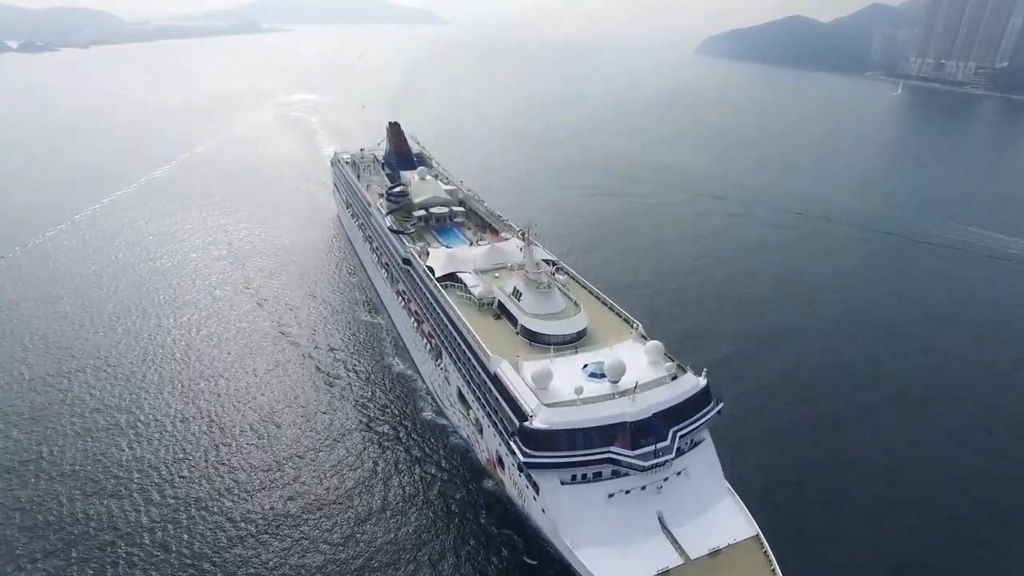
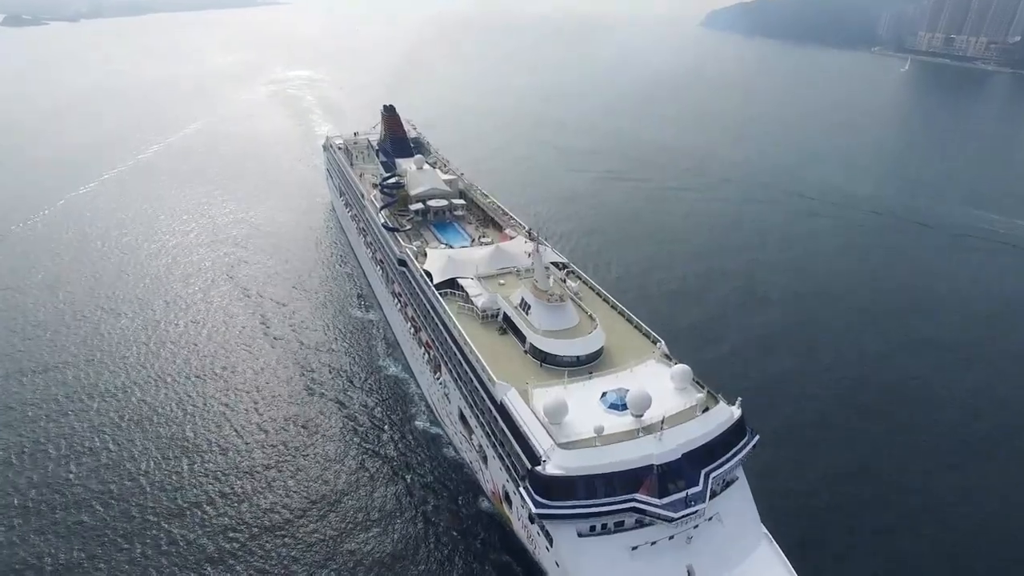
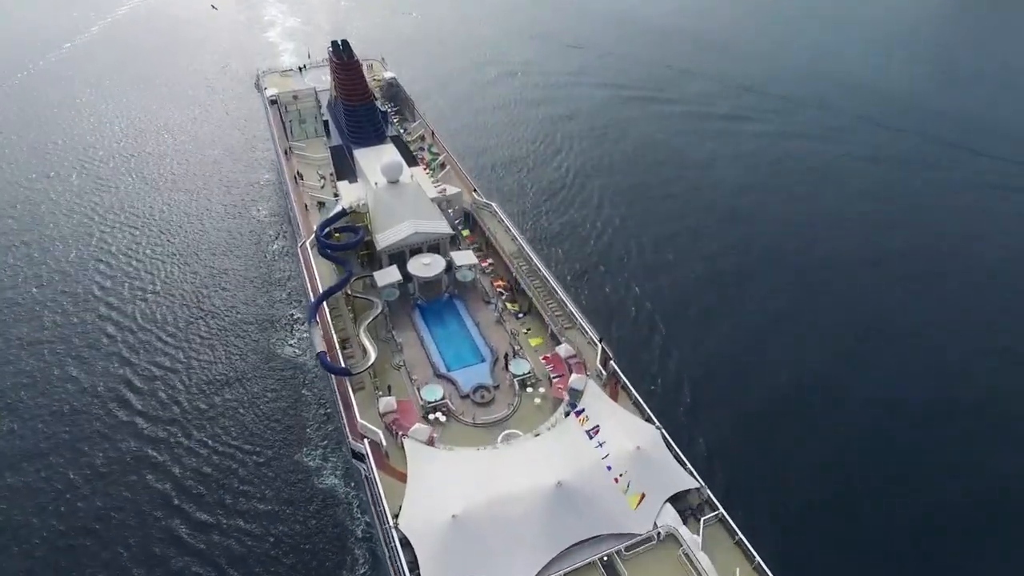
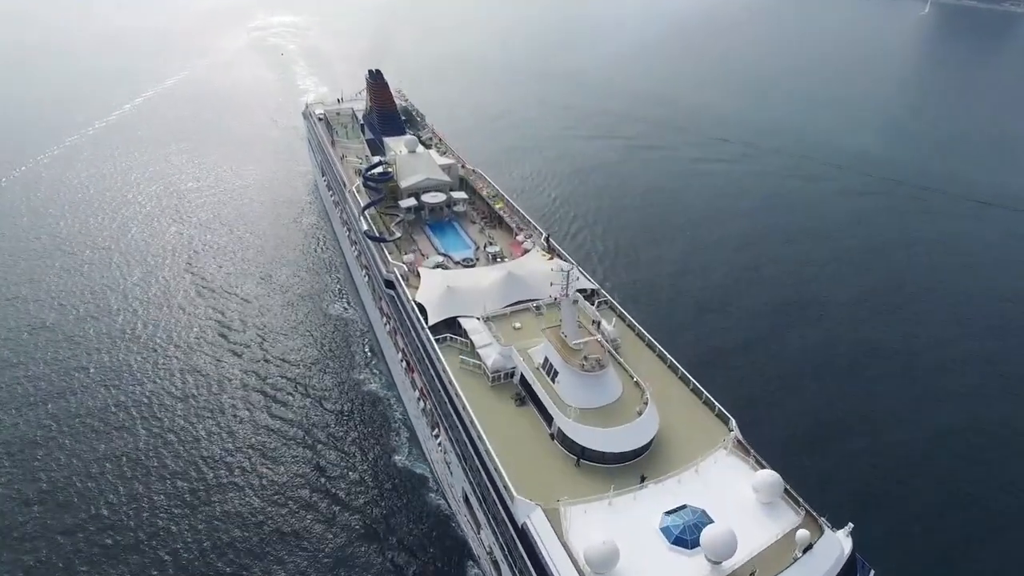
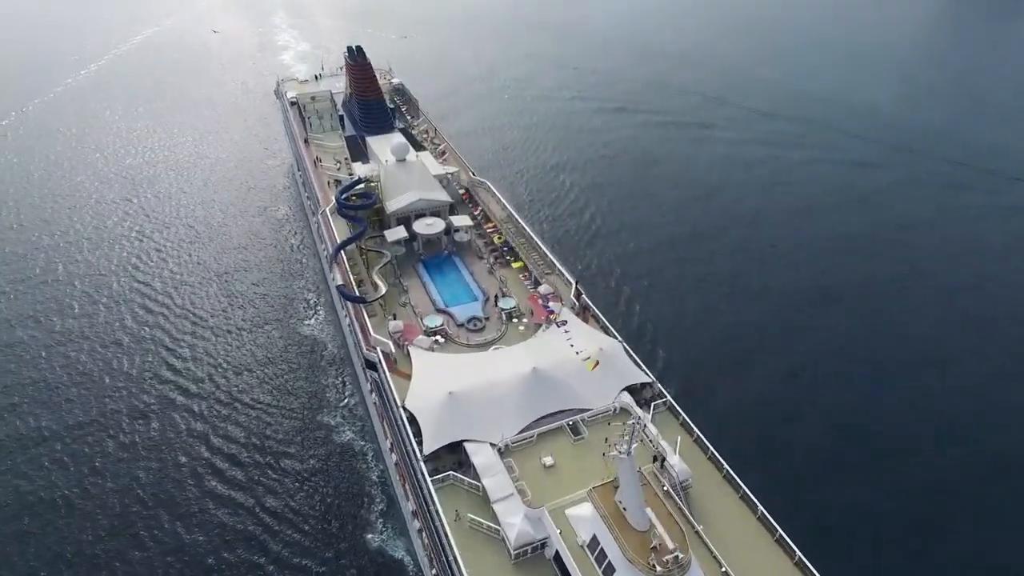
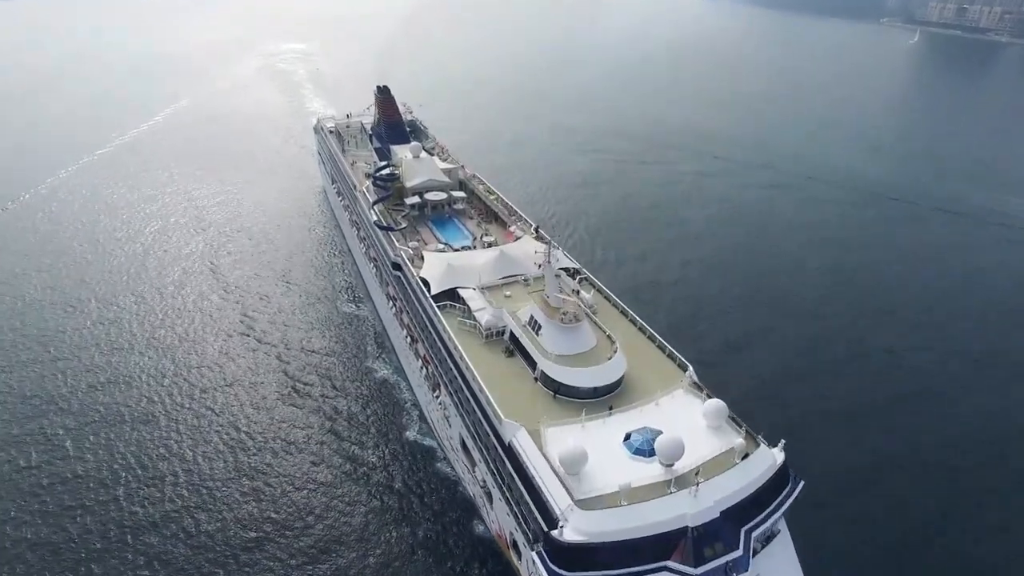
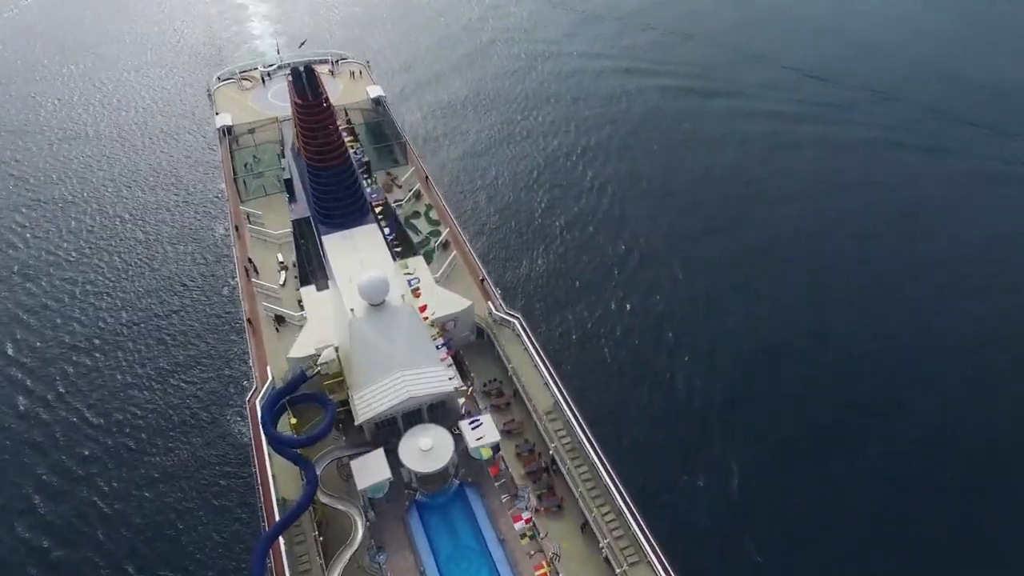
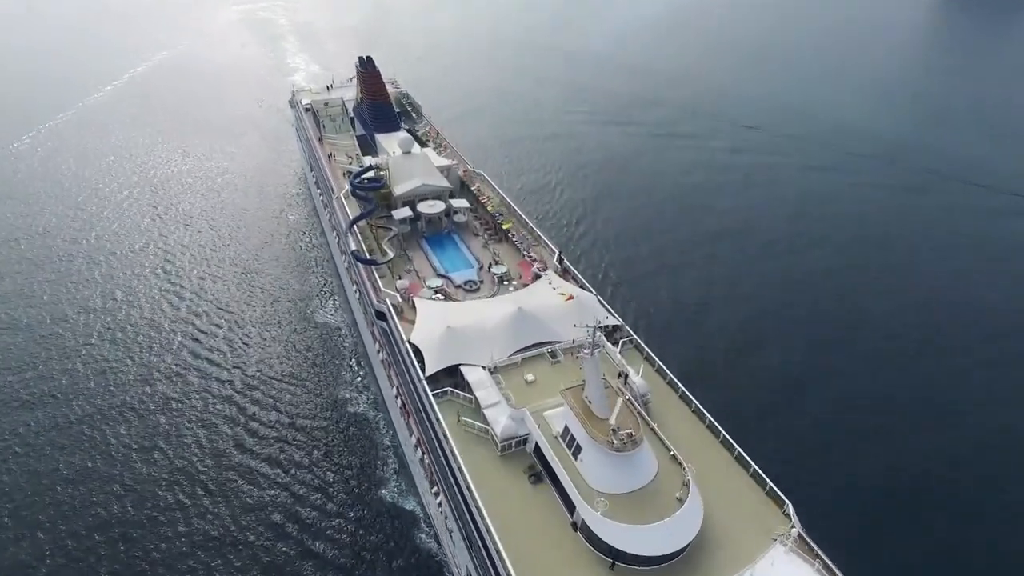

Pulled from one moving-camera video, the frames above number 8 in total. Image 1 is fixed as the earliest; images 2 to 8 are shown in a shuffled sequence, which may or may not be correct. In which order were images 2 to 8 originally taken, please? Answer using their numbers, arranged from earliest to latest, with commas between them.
2, 6, 4, 8, 5, 3, 7
